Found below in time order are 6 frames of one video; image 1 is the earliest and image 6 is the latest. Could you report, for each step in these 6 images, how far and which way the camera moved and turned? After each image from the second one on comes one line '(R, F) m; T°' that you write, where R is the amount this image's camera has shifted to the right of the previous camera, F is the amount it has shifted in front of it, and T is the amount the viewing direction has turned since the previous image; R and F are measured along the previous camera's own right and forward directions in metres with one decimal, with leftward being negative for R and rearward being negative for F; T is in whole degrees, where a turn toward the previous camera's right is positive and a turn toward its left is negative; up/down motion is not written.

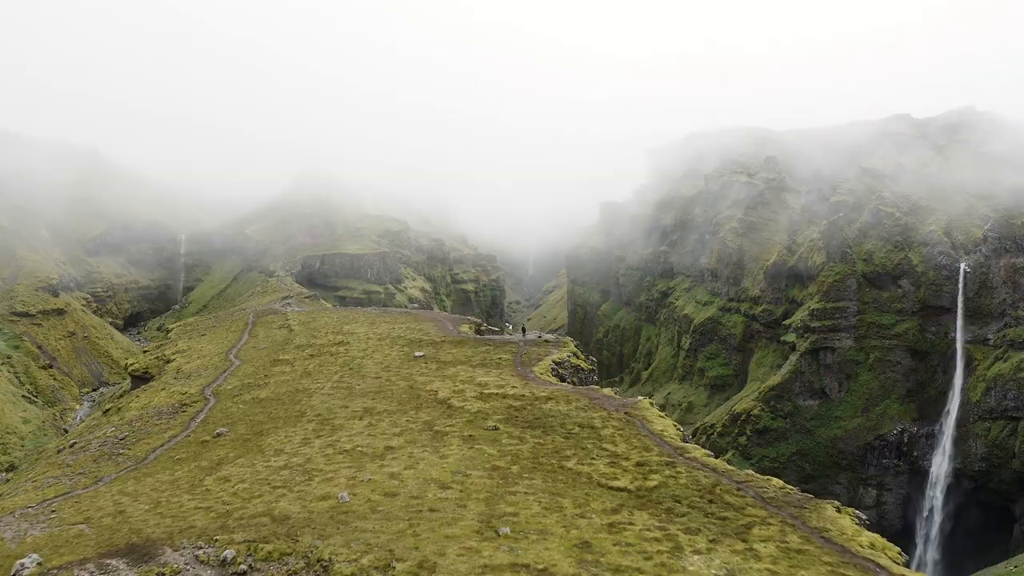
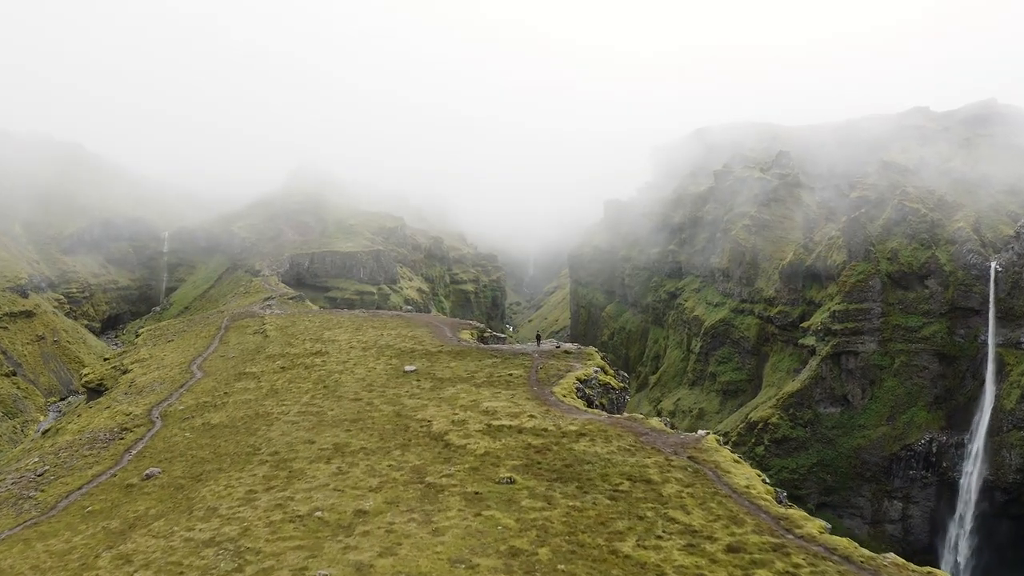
(-1.1, +10.9) m; 0°
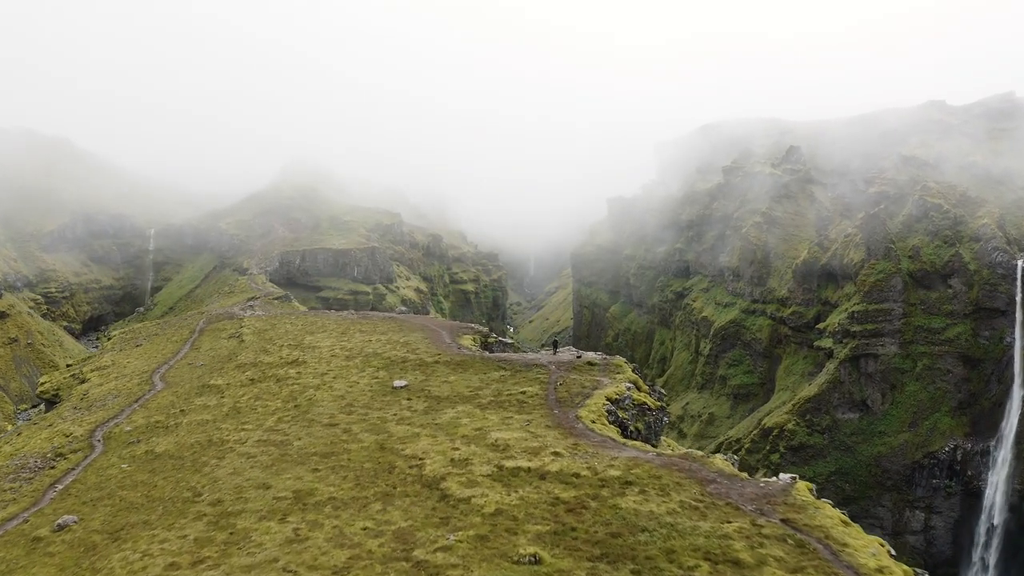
(-0.8, +8.4) m; 0°
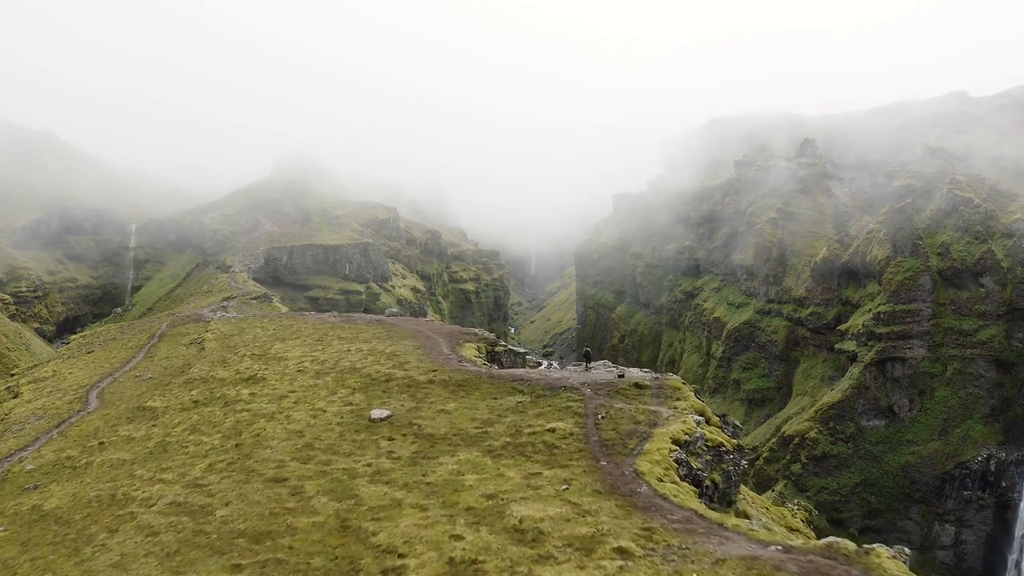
(-1.0, +10.2) m; 0°
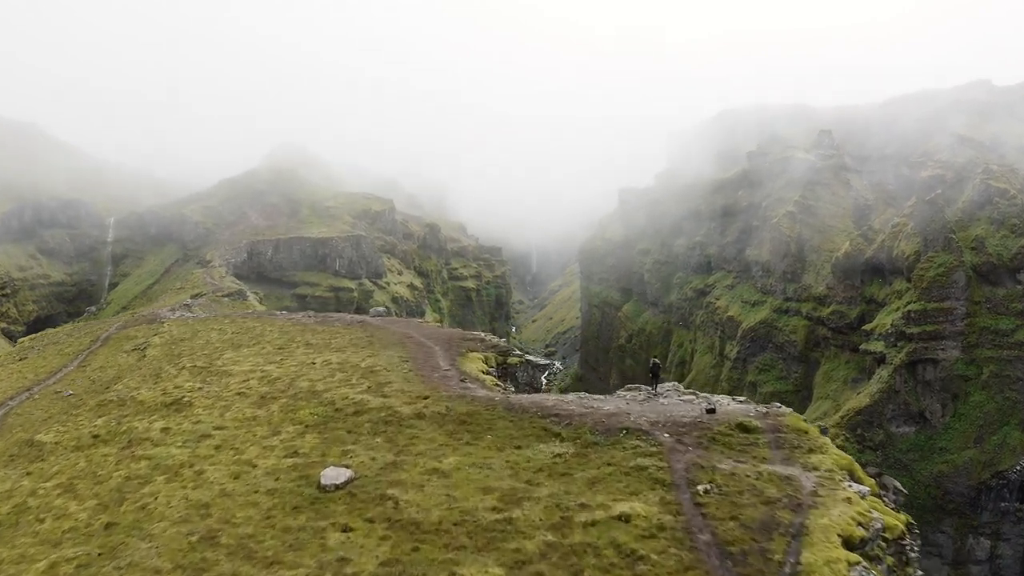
(-1.1, +10.4) m; 0°
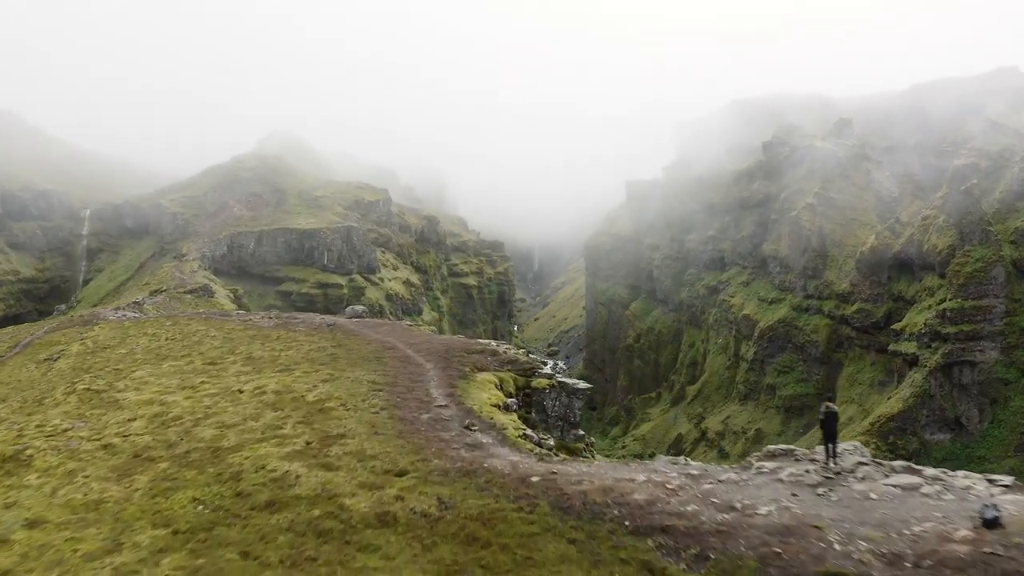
(-1.0, +10.4) m; 0°
